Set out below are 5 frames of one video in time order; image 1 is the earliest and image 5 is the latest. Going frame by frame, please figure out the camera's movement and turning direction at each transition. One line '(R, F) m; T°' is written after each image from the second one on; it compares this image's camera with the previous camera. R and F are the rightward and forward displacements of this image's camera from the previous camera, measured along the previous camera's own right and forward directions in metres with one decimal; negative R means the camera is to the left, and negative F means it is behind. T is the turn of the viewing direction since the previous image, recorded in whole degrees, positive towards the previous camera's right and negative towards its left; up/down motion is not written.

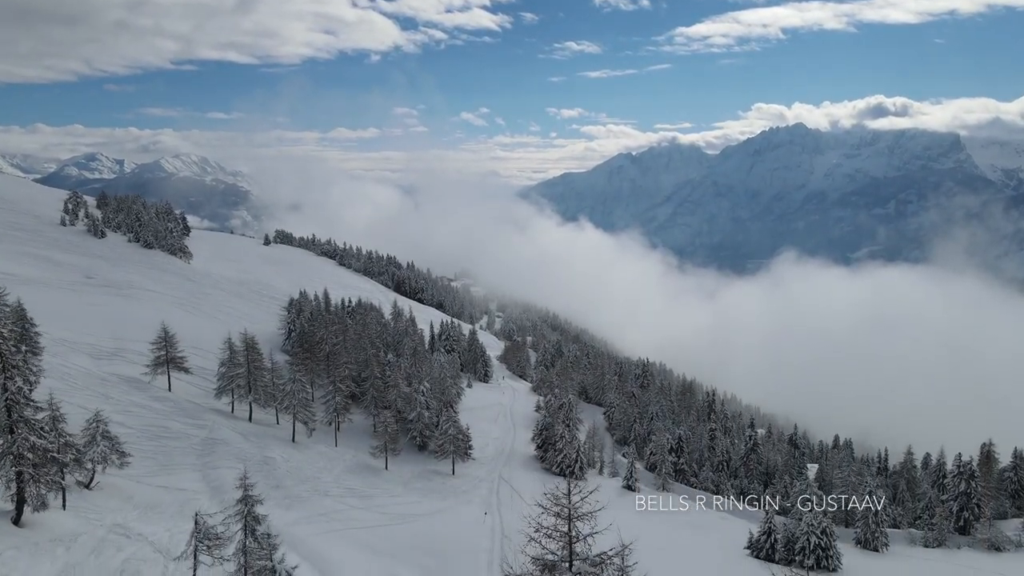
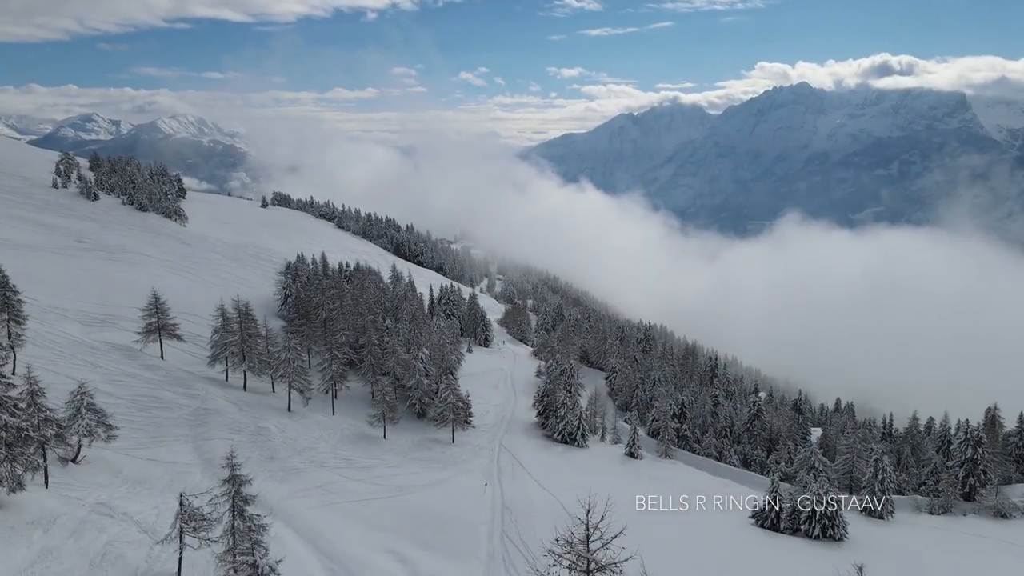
(0.0, +2.3) m; 0°
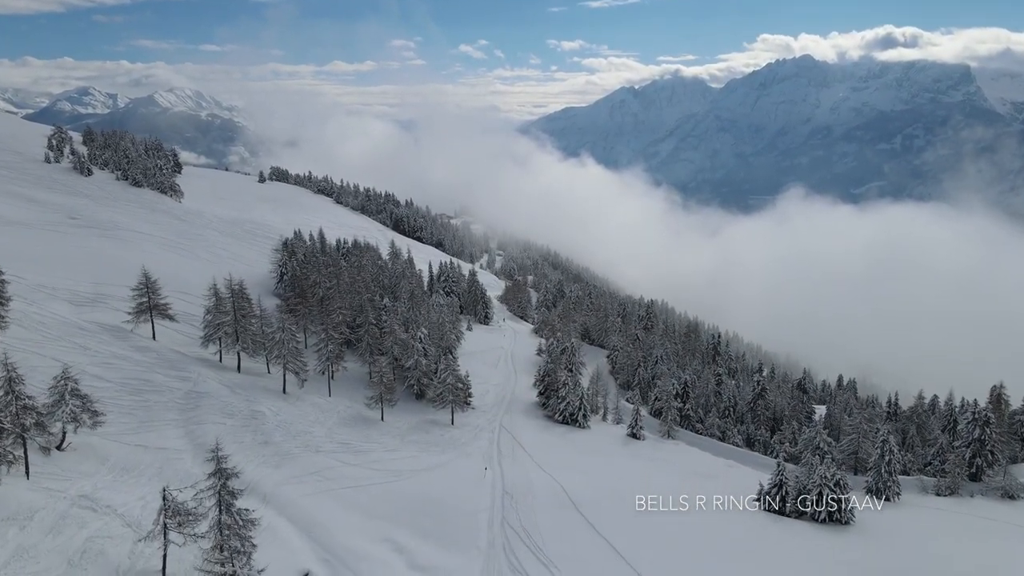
(0.0, +1.8) m; 0°
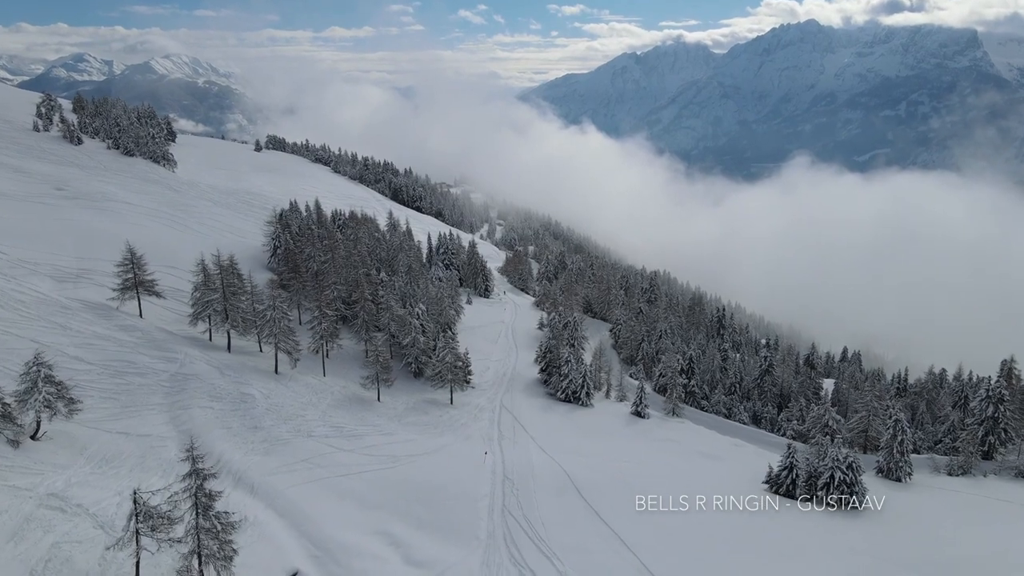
(0.0, +2.6) m; 0°
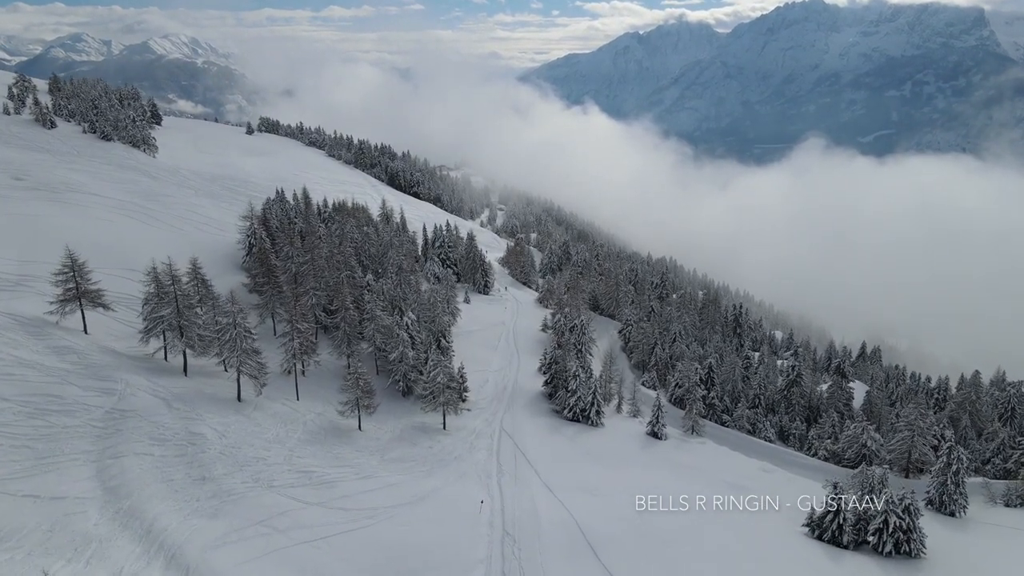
(0.0, +7.4) m; 0°
